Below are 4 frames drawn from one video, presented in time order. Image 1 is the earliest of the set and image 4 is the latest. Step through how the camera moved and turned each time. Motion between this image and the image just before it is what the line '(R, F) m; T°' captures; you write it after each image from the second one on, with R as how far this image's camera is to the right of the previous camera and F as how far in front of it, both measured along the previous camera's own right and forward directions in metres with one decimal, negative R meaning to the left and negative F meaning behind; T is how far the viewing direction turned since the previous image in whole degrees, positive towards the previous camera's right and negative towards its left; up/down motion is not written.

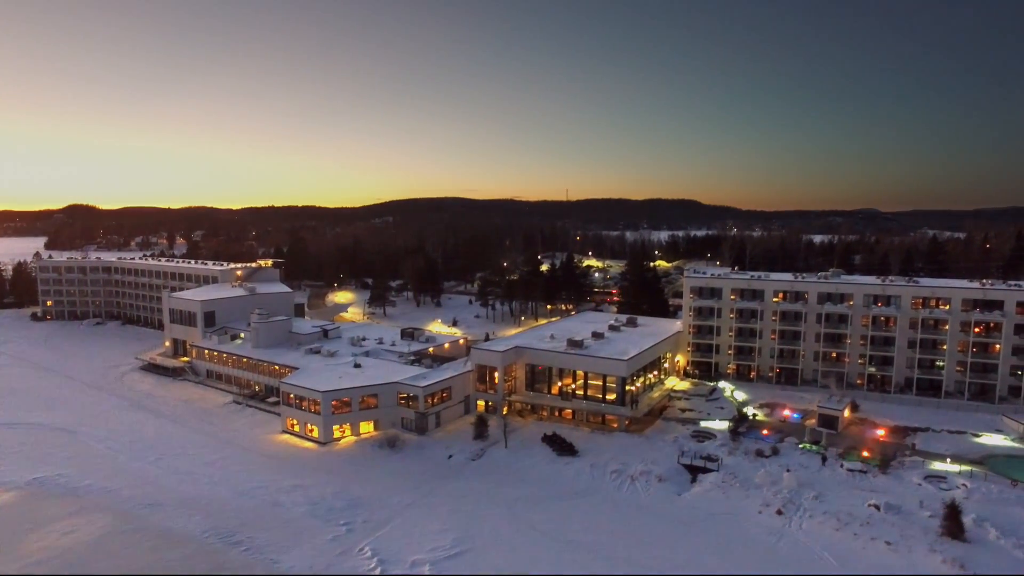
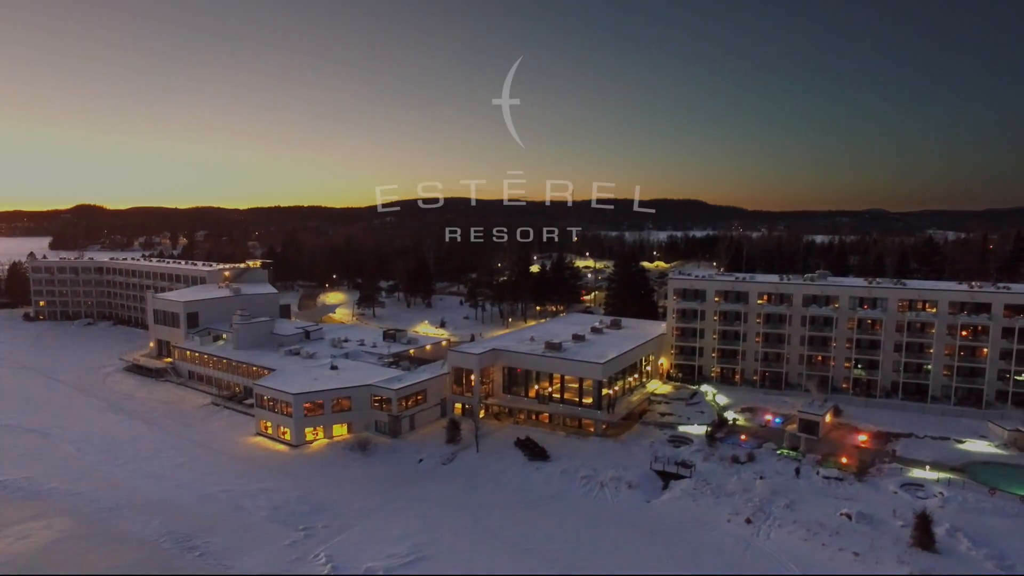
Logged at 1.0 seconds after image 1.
(+1.9, +0.5) m; -1°
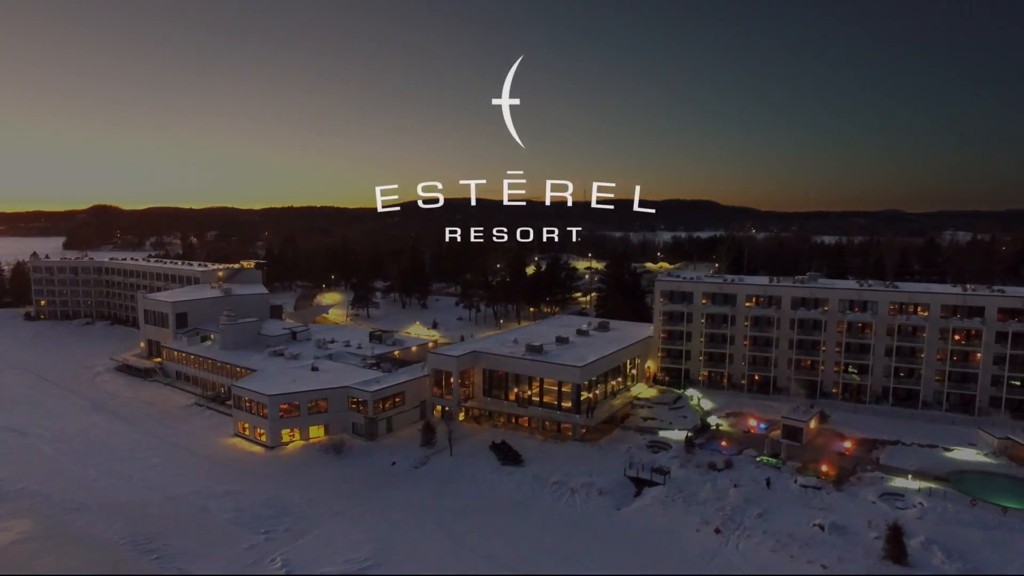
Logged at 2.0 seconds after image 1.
(+2.0, +0.5) m; -1°
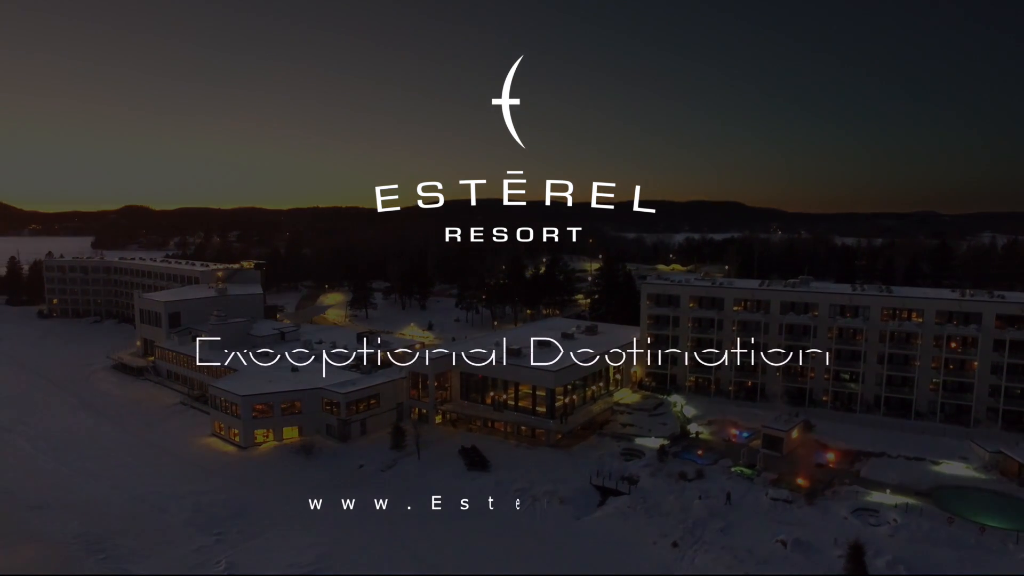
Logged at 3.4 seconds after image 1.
(+2.9, +0.6) m; -2°
